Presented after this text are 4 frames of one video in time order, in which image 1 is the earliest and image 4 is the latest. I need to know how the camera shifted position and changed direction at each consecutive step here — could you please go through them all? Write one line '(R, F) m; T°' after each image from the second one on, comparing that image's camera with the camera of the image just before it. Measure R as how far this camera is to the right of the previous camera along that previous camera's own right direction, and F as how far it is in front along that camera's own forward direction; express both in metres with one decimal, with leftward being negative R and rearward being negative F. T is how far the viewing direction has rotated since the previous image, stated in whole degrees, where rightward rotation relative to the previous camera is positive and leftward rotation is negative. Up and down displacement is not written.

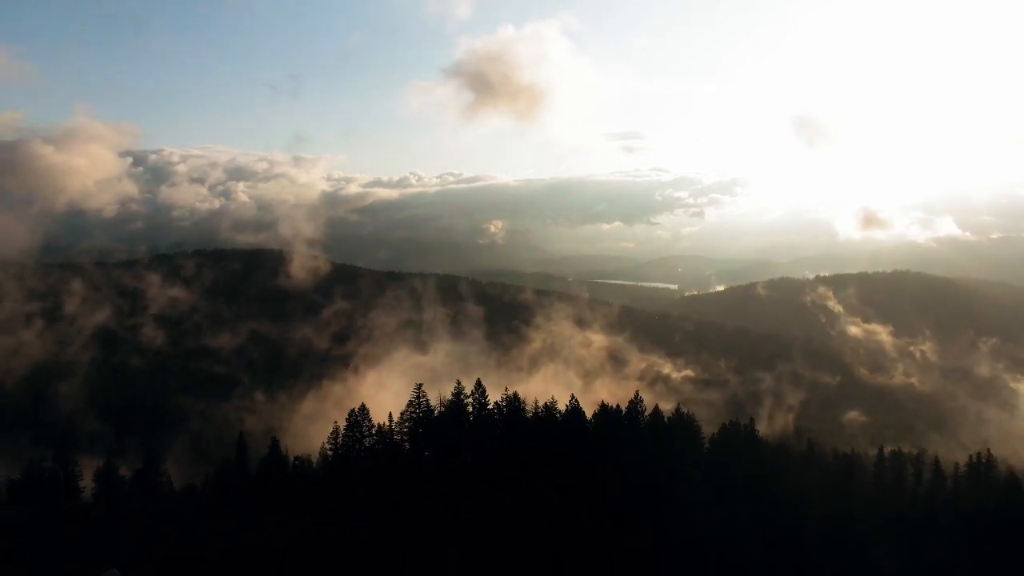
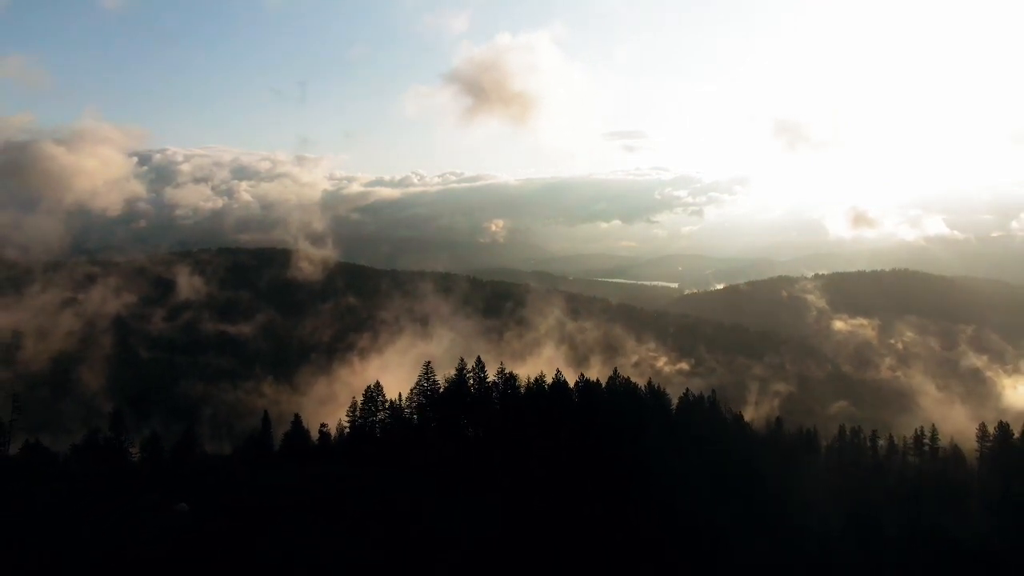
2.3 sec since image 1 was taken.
(+0.2, -3.9) m; 0°
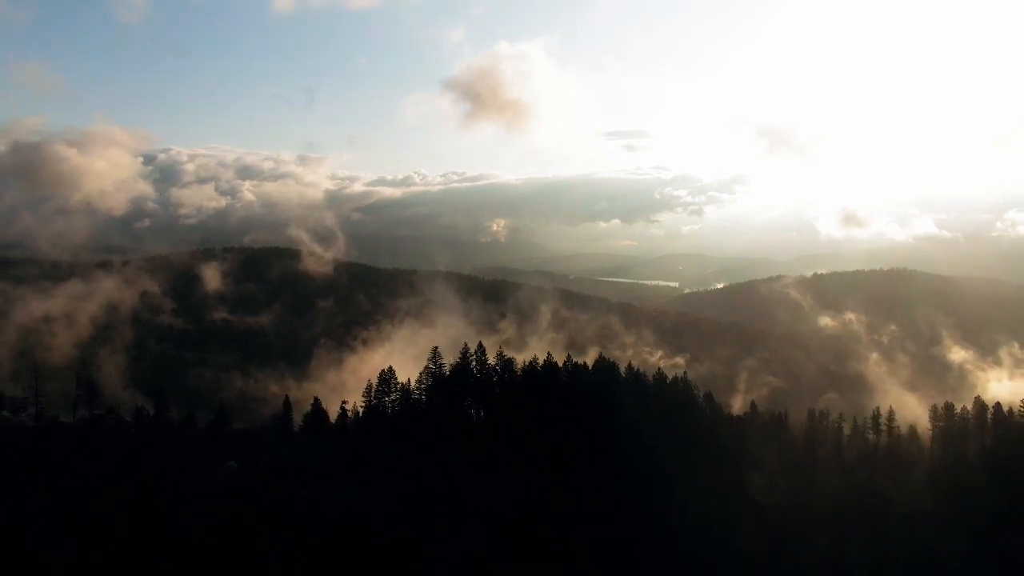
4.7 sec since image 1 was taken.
(+0.2, -3.9) m; 0°
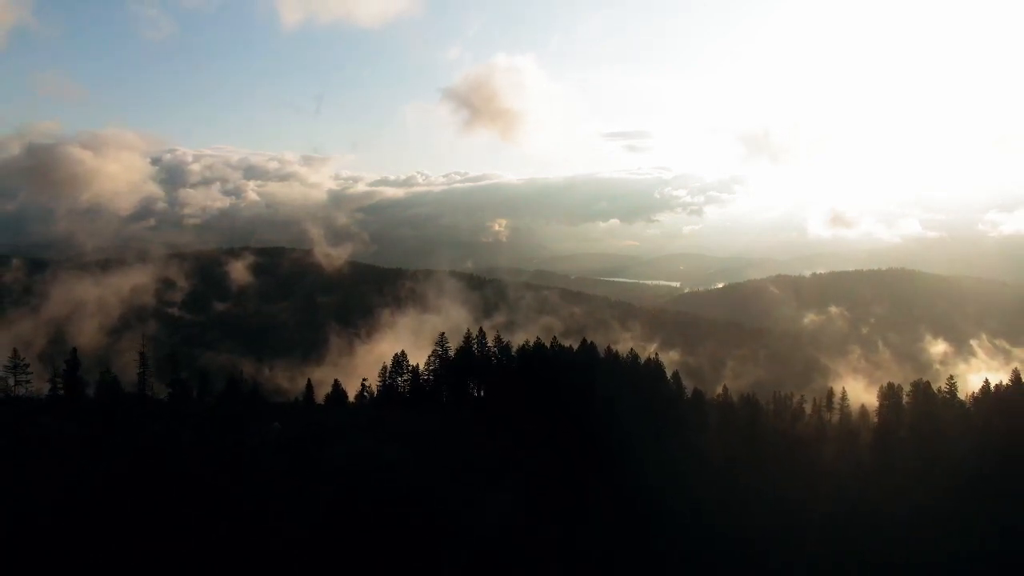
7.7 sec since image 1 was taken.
(+0.4, -5.4) m; 0°
